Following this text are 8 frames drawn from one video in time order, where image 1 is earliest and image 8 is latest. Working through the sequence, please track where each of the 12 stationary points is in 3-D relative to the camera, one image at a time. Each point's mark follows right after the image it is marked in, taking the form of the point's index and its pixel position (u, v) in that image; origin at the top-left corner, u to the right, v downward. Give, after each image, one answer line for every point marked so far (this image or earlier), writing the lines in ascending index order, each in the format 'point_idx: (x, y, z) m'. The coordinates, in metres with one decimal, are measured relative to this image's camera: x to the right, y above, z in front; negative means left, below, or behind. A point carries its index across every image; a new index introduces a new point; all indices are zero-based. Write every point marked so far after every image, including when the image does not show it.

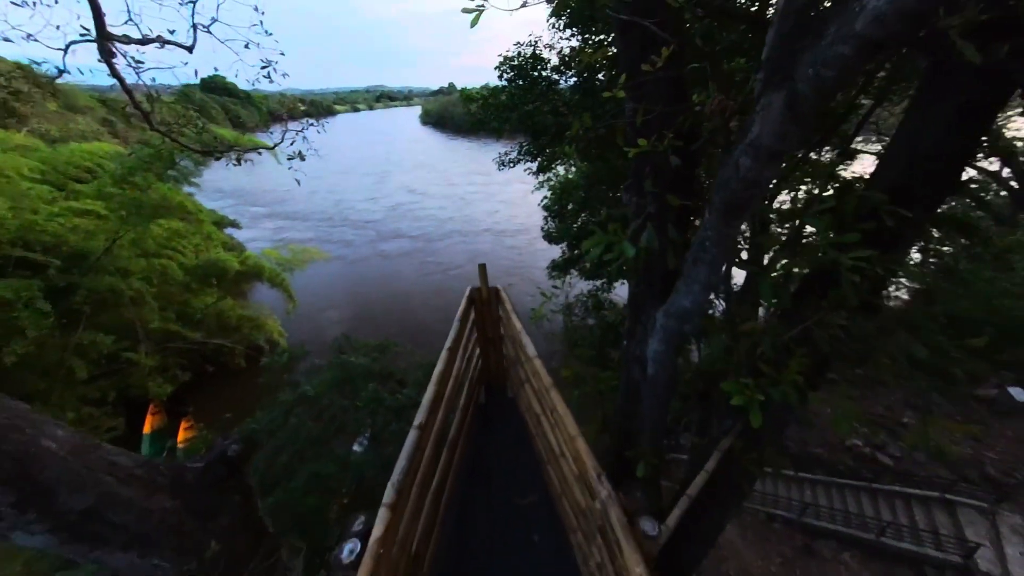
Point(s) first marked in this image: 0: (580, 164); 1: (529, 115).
0: (+0.6, +1.0, +4.1) m
1: (+0.1, +1.4, +4.0) m
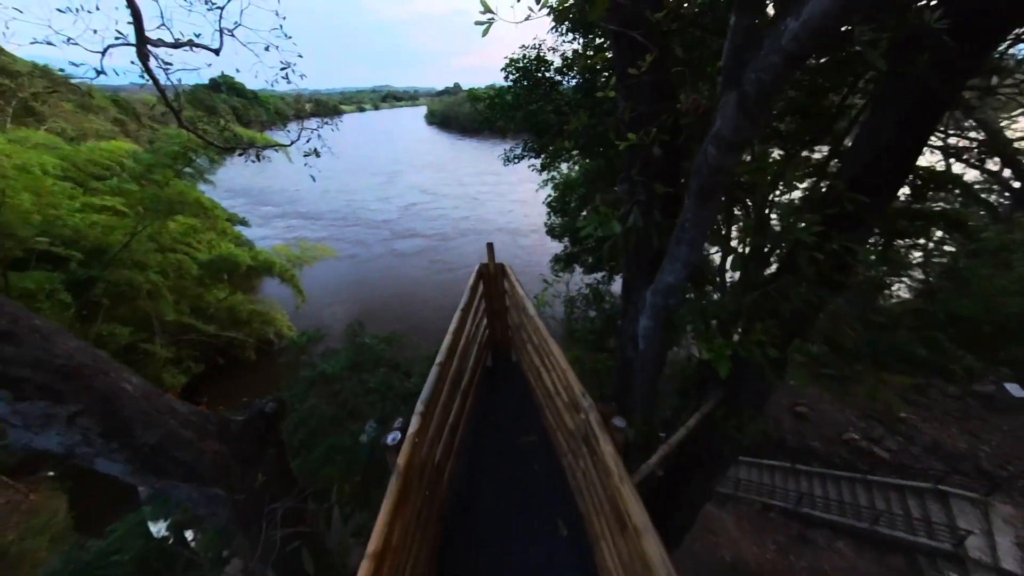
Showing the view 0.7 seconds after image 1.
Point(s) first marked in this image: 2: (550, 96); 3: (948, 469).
0: (+0.6, +1.1, +4.3) m
1: (+0.2, +1.5, +4.3) m
2: (+0.3, +1.6, +4.1) m
3: (+6.5, -2.7, +7.5) m
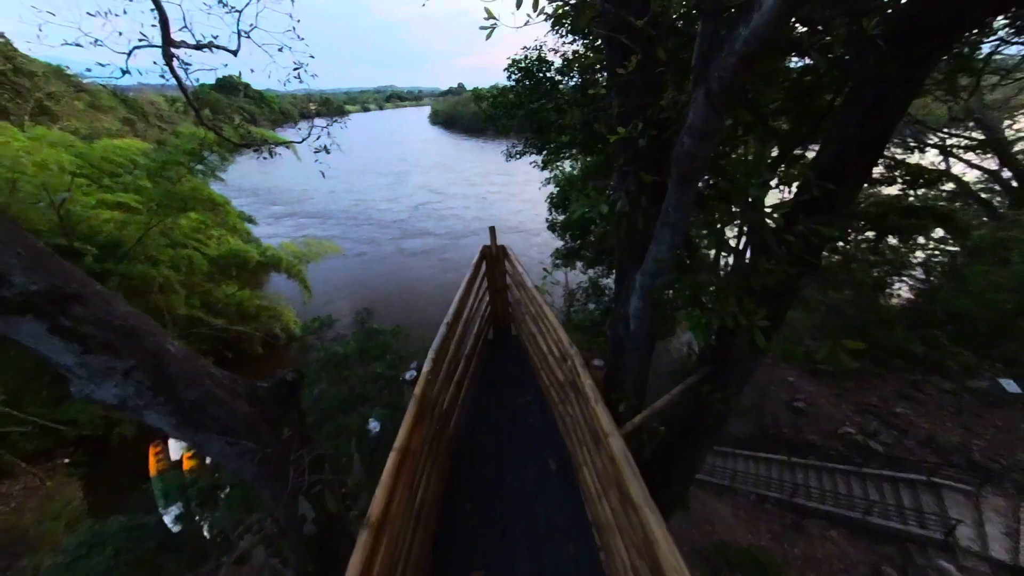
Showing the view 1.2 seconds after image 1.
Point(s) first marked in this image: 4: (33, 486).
0: (+0.6, +1.2, +4.5) m
1: (+0.2, +1.6, +4.4) m
2: (+0.3, +1.7, +4.3) m
3: (+6.6, -2.7, +7.6) m
4: (-6.8, -2.8, +7.0) m
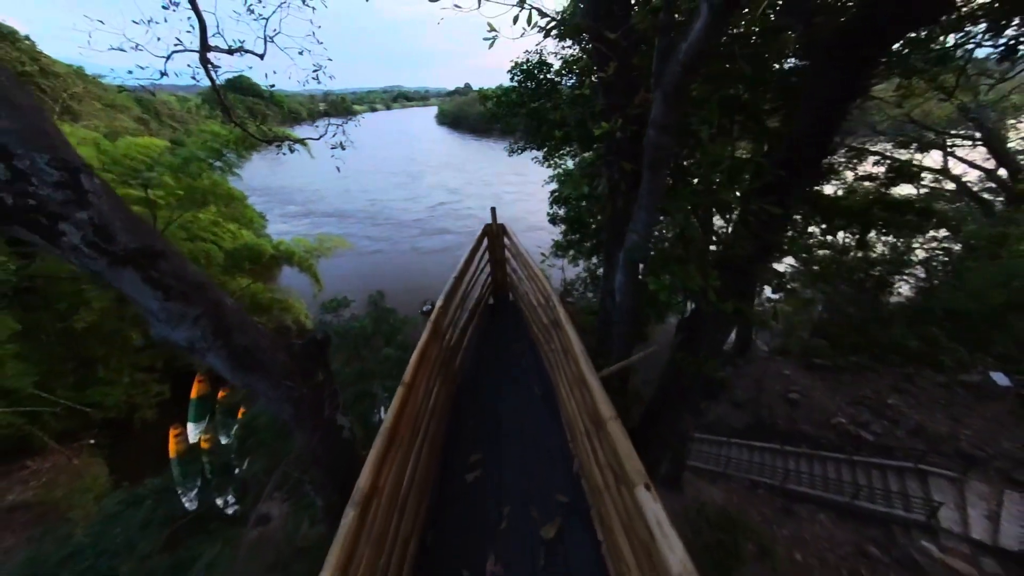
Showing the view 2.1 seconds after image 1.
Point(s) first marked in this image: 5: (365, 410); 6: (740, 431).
0: (+0.7, +1.3, +4.8) m
1: (+0.2, +1.7, +4.8) m
2: (+0.4, +1.8, +4.6) m
3: (+6.6, -2.6, +7.9) m
4: (-6.7, -2.6, +7.4) m
5: (-1.4, -1.2, +4.8) m
6: (+4.2, -2.6, +9.2) m
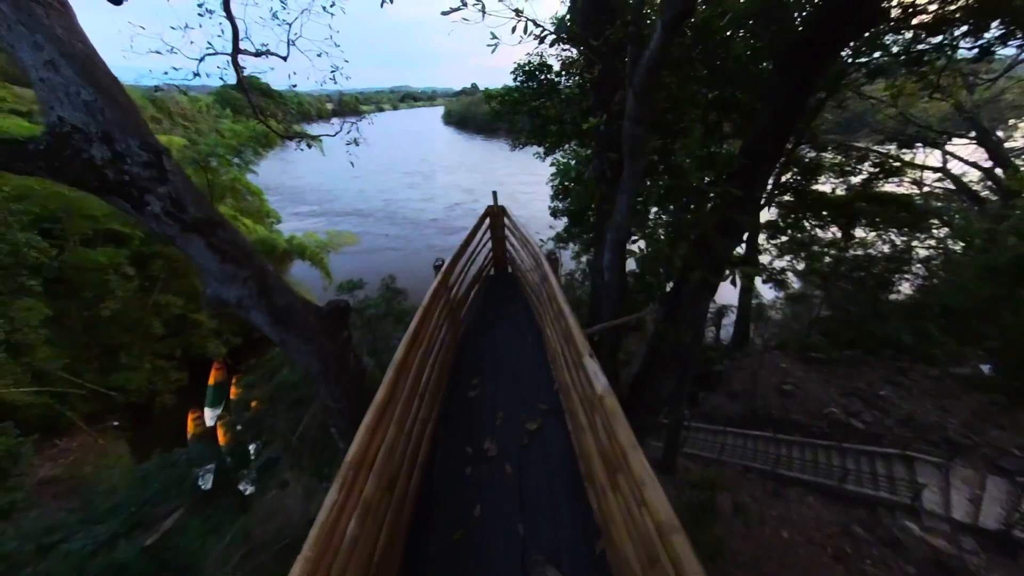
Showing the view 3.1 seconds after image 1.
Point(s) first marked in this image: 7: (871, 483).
0: (+0.7, +1.4, +5.1) m
1: (+0.3, +1.8, +5.1) m
2: (+0.4, +1.9, +5.0) m
3: (+6.6, -2.5, +8.2) m
4: (-6.7, -2.4, +7.8) m
5: (-1.4, -1.1, +5.2) m
6: (+4.2, -2.5, +9.5) m
7: (+5.2, -2.8, +7.3) m
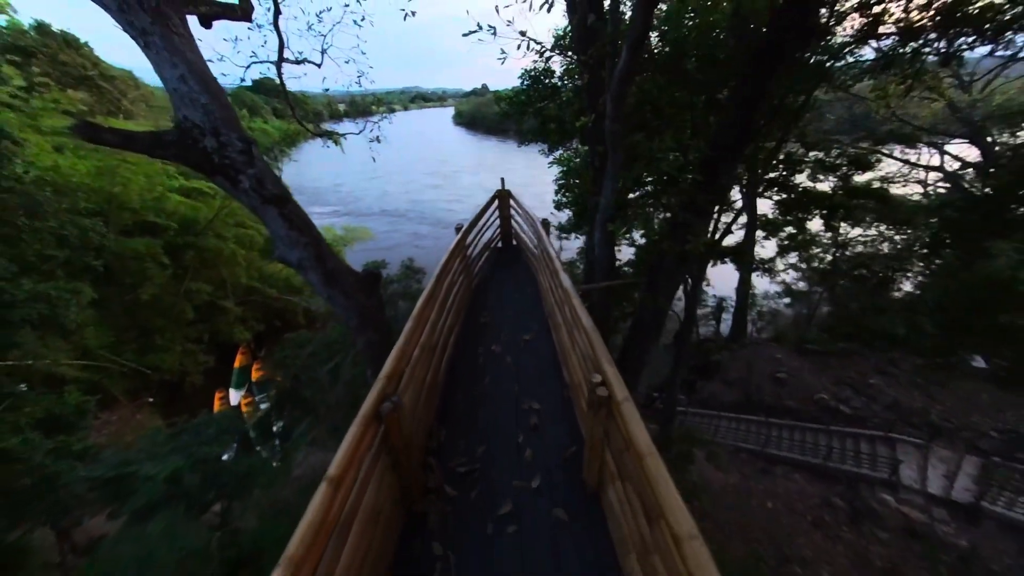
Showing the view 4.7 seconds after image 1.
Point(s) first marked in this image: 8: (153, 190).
0: (+0.8, +1.6, +5.7) m
1: (+0.3, +2.0, +5.7) m
2: (+0.5, +2.1, +5.5) m
3: (+6.7, -2.3, +8.6) m
4: (-6.6, -2.2, +8.5) m
5: (-1.4, -0.9, +5.8) m
6: (+4.4, -2.3, +10.0) m
7: (+5.3, -2.7, +7.7) m
8: (-7.0, +1.9, +9.7) m
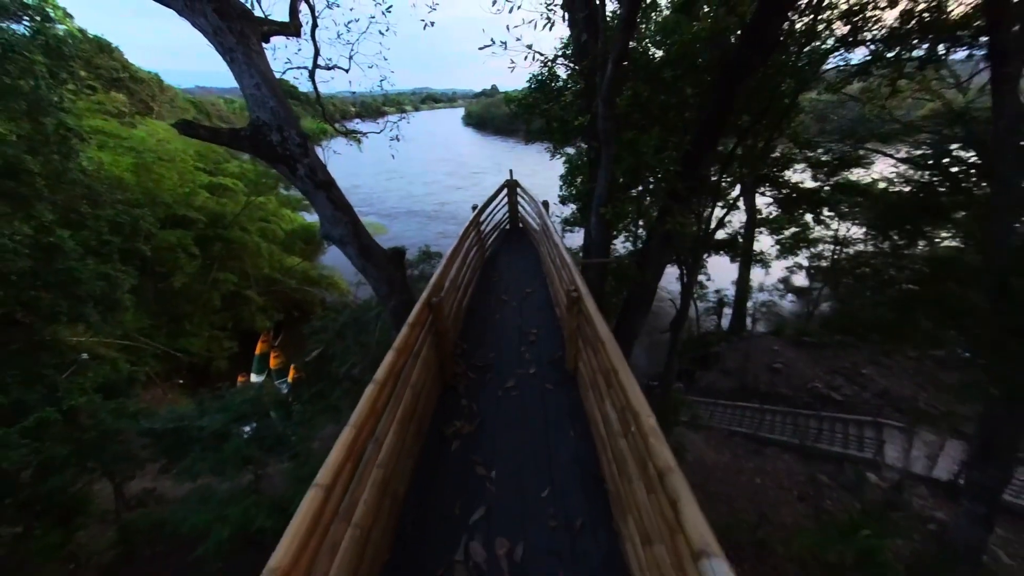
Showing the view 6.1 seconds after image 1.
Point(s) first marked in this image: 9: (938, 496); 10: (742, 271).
0: (+0.9, +1.8, +6.2) m
1: (+0.4, +2.2, +6.2) m
2: (+0.6, +2.3, +6.1) m
3: (+6.8, -2.2, +9.0) m
4: (-6.5, -2.0, +9.2) m
5: (-1.3, -0.7, +6.3) m
6: (+4.5, -2.2, +10.4) m
7: (+5.4, -2.5, +8.2) m
8: (-6.8, +2.1, +10.4) m
9: (+5.9, -2.9, +6.9) m
10: (+5.1, +0.4, +11.1) m
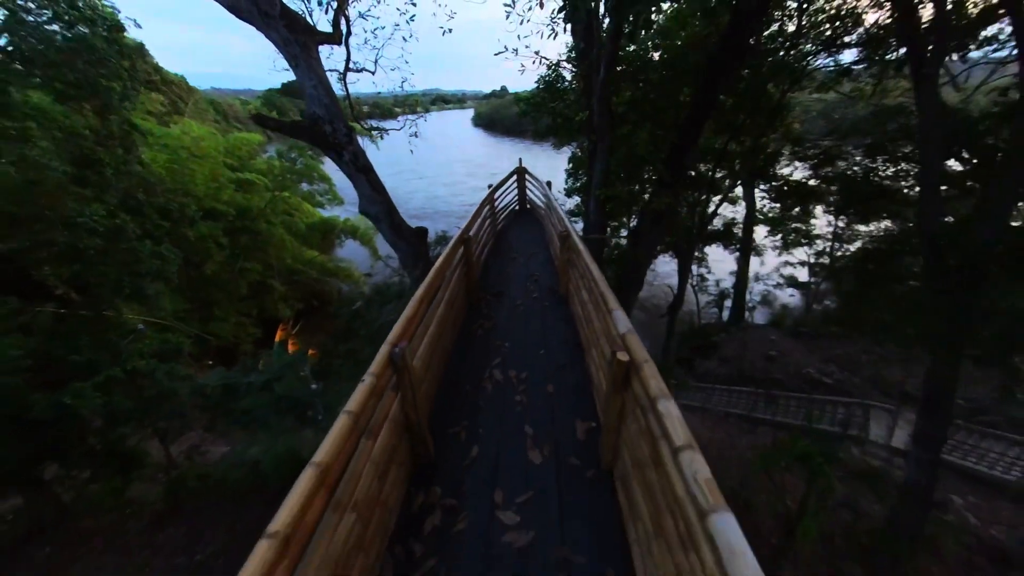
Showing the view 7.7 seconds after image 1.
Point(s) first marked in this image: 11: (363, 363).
0: (+1.0, +2.0, +6.8) m
1: (+0.6, +2.4, +6.8) m
2: (+0.7, +2.5, +6.7) m
3: (+7.0, -2.0, +9.5) m
4: (-6.3, -1.7, +9.9) m
5: (-1.2, -0.4, +7.0) m
6: (+4.7, -2.0, +10.9) m
7: (+5.5, -2.3, +8.7) m
8: (-6.6, +2.4, +11.1) m
9: (+6.0, -2.7, +7.4) m
10: (+5.3, +0.6, +11.6) m
11: (-2.1, -1.1, +7.0) m
